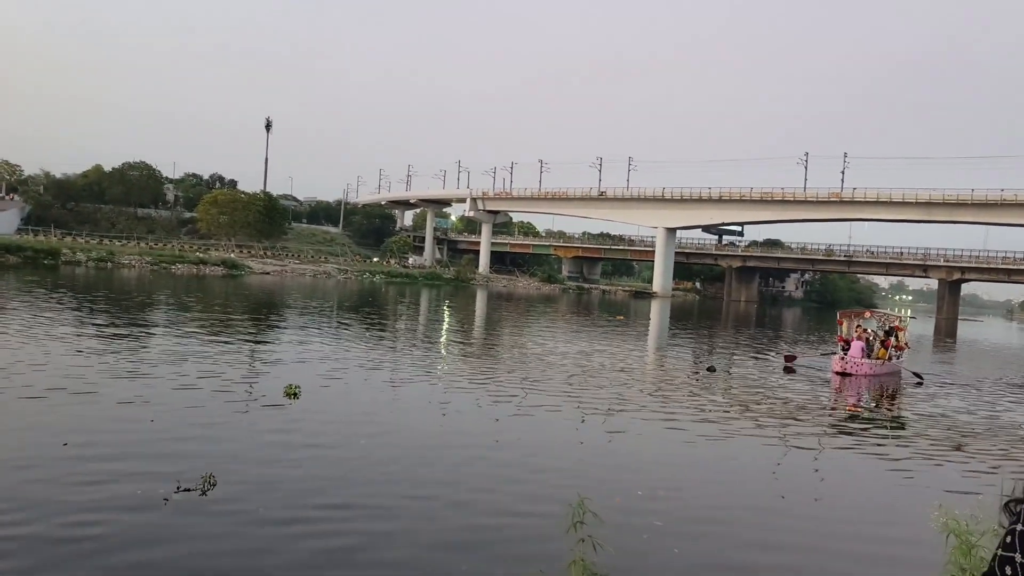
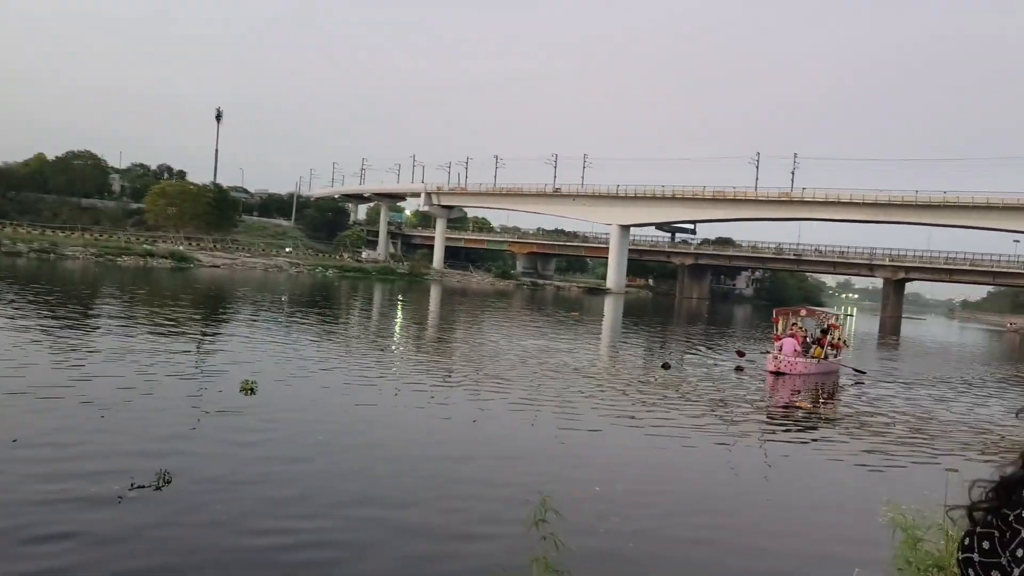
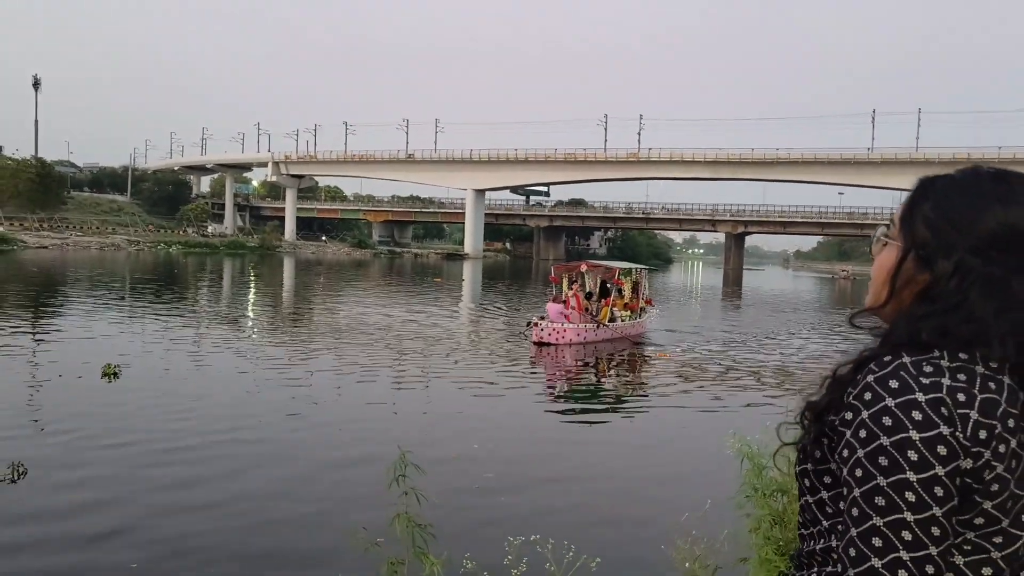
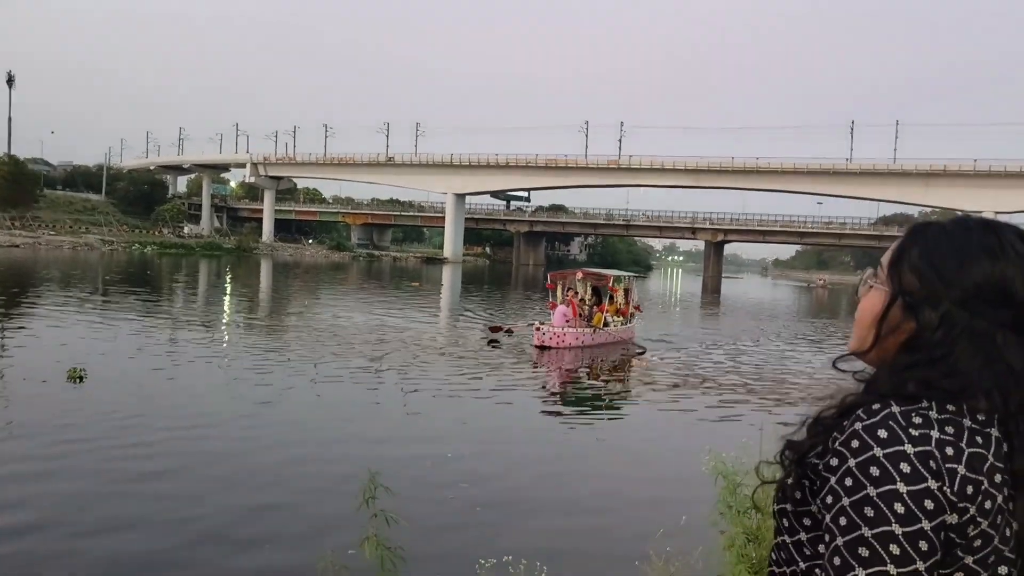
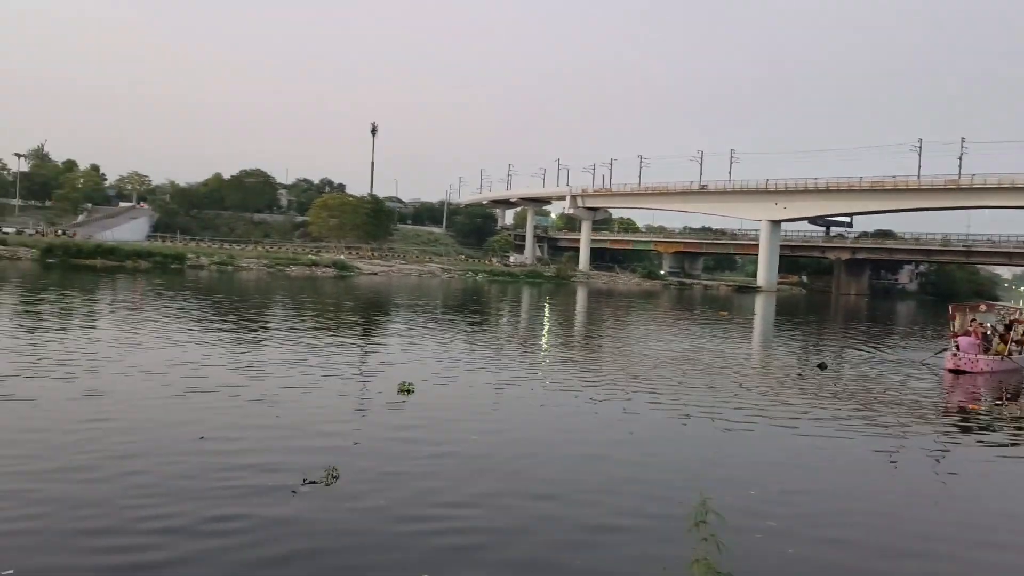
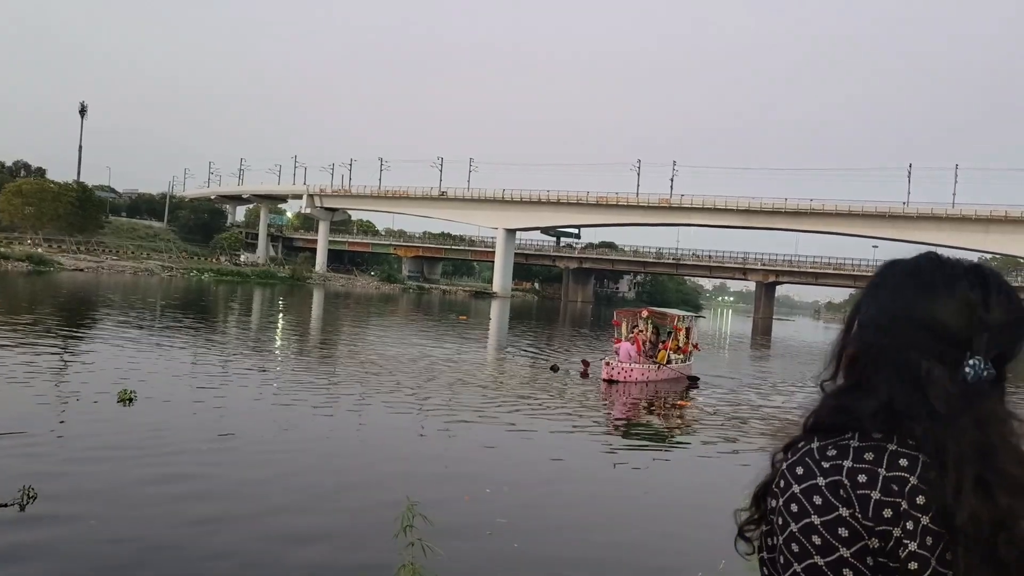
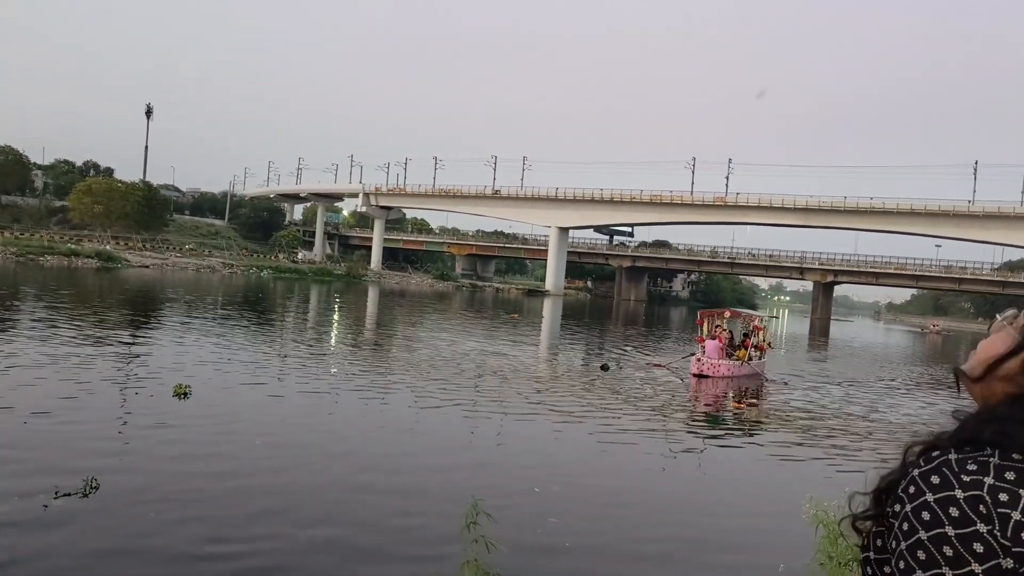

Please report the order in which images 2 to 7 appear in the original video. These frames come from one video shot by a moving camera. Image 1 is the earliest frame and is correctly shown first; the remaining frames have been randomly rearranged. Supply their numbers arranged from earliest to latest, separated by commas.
5, 2, 7, 6, 4, 3
